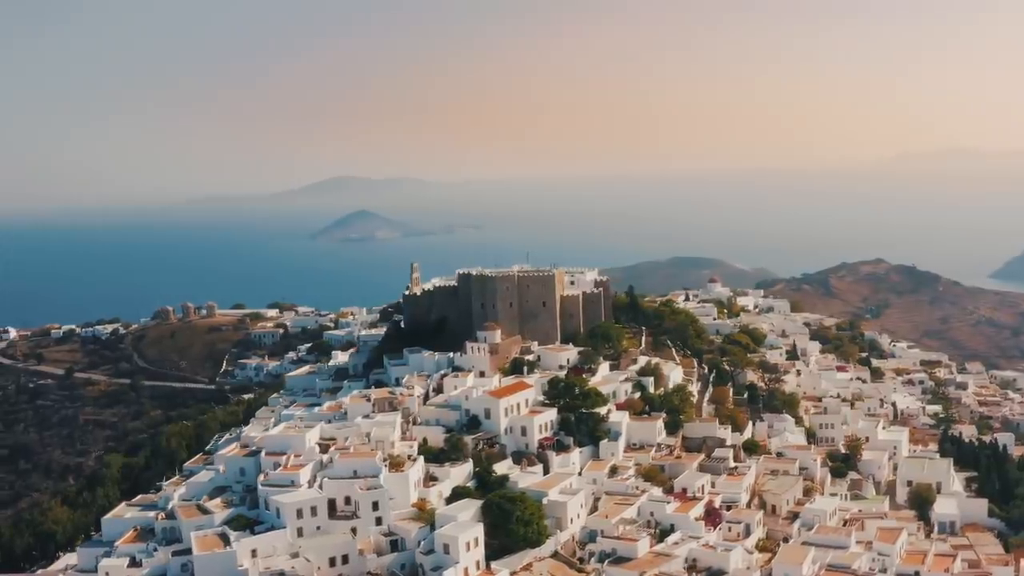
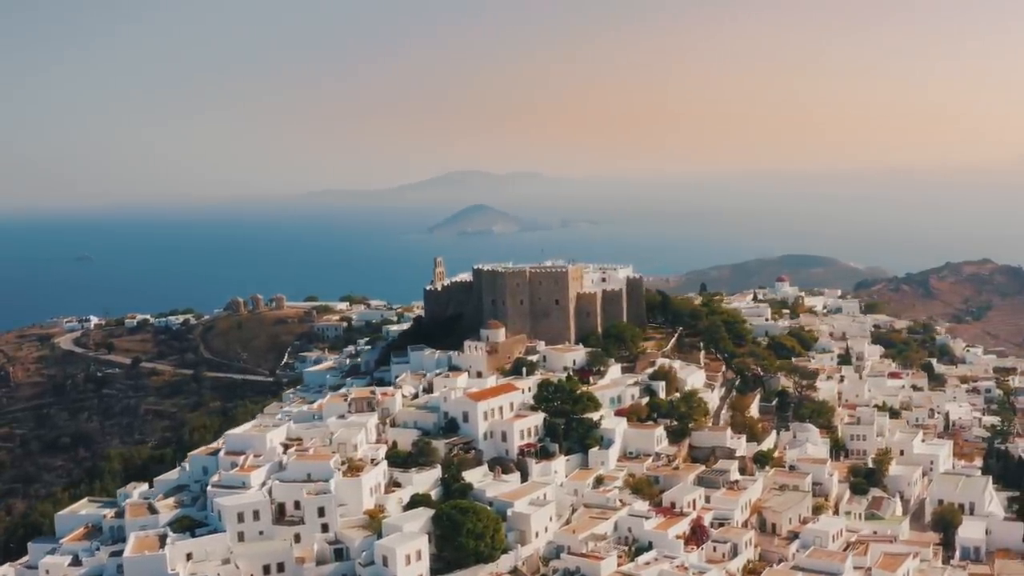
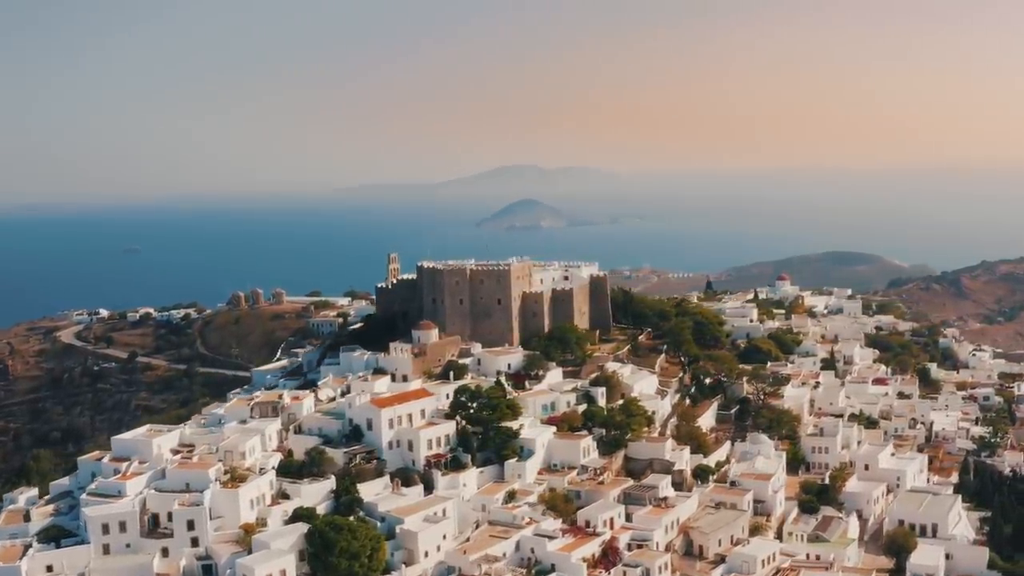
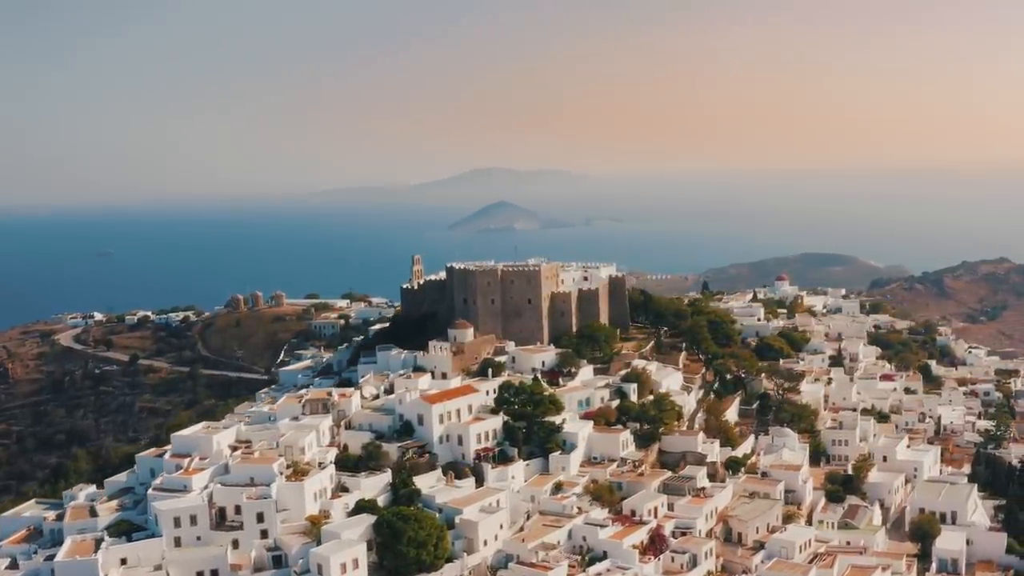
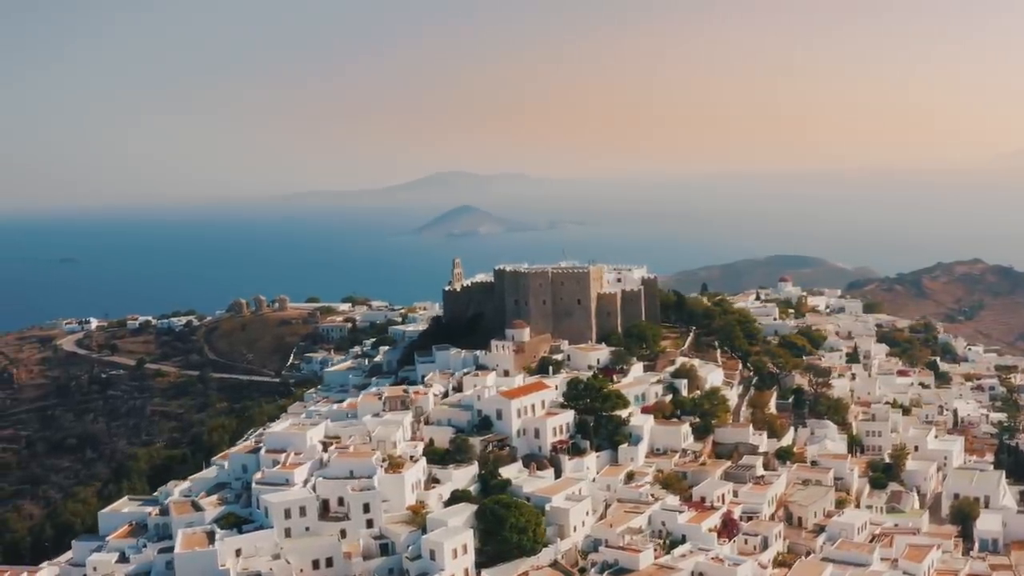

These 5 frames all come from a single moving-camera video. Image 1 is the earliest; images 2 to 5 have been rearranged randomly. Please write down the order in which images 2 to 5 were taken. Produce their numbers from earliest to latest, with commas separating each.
5, 2, 4, 3
